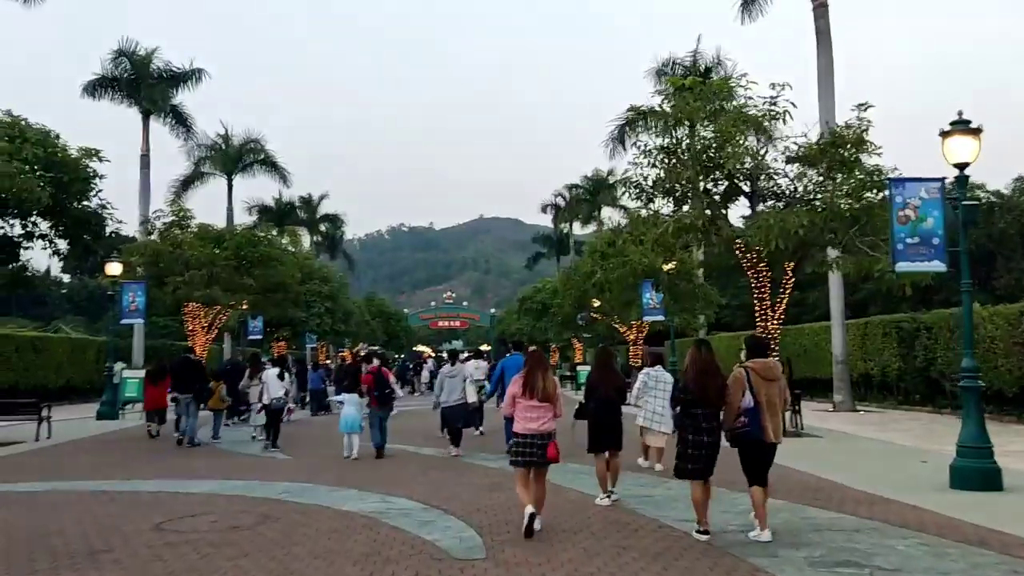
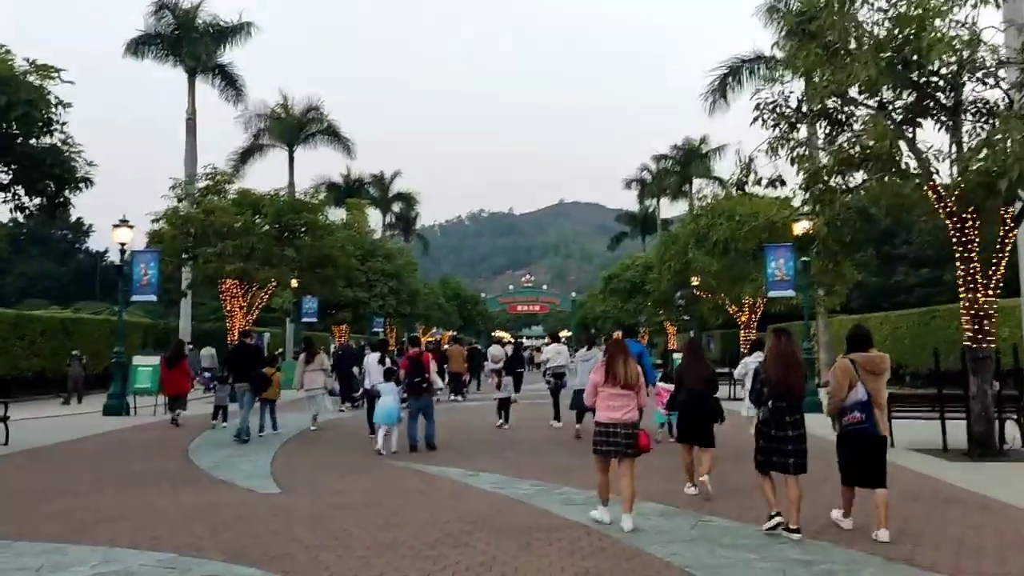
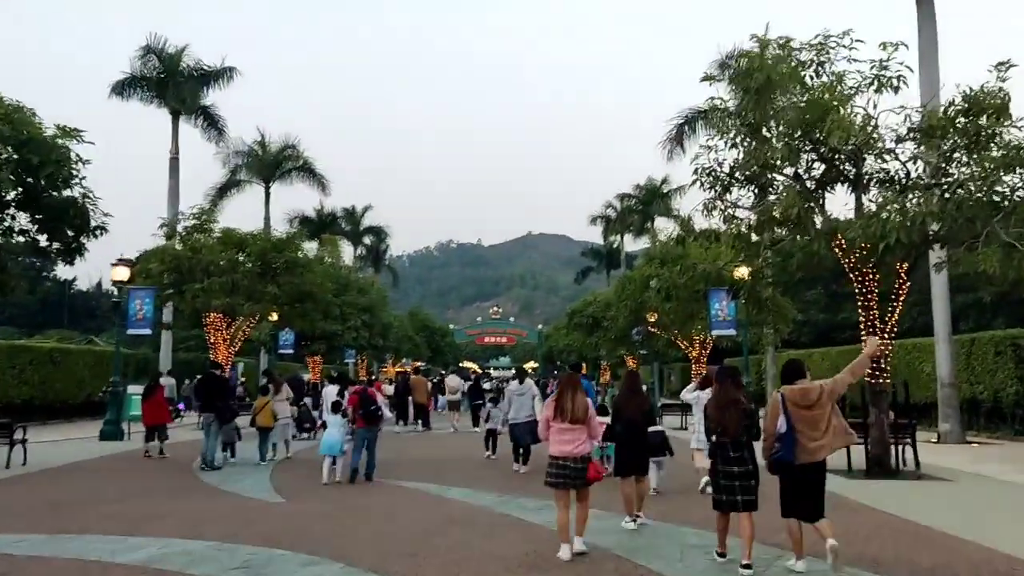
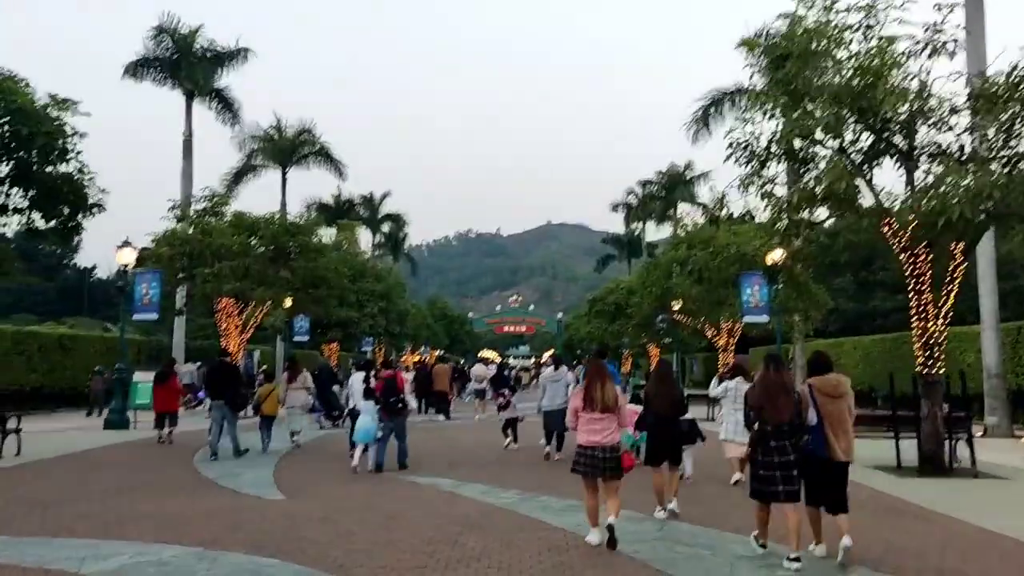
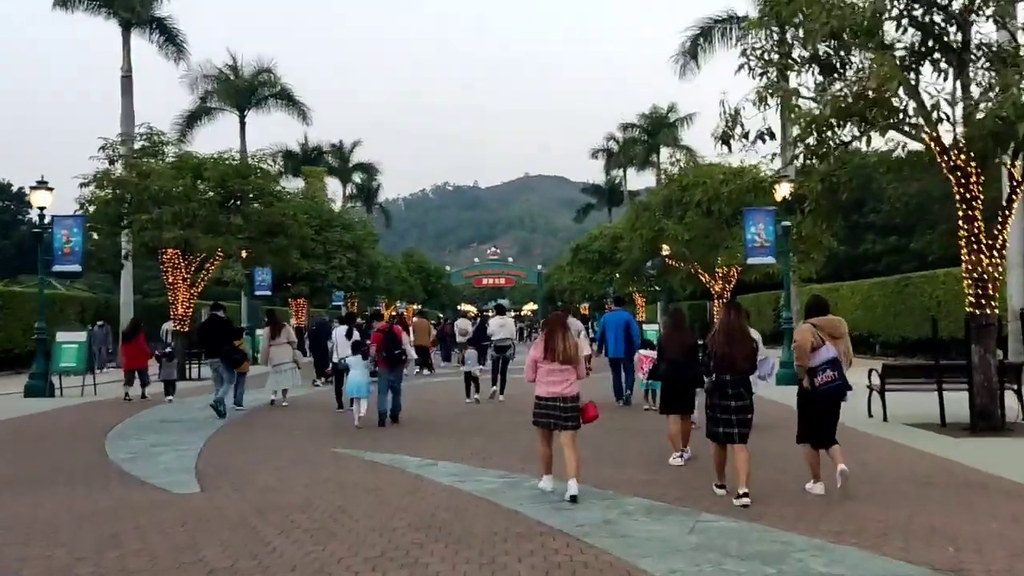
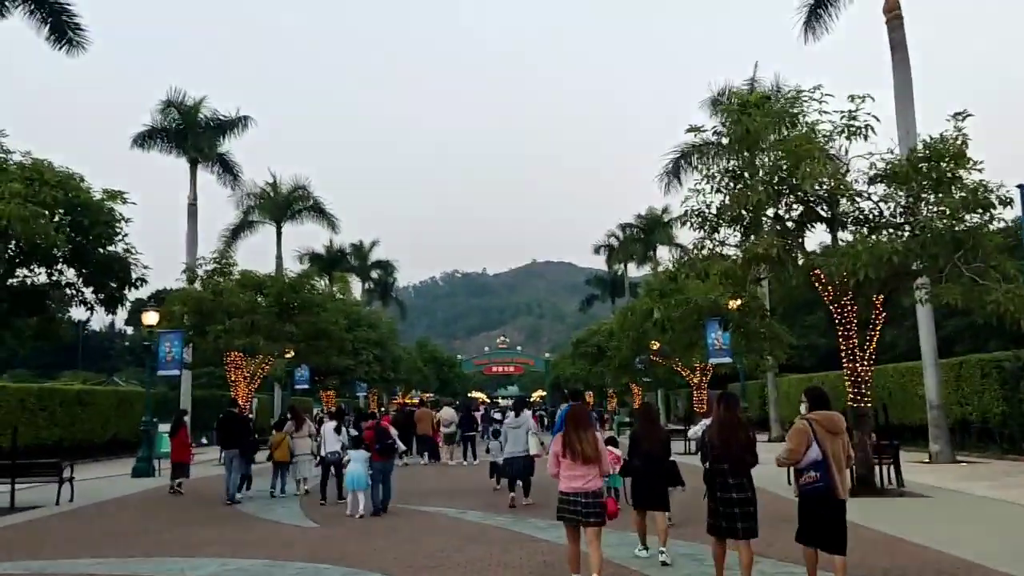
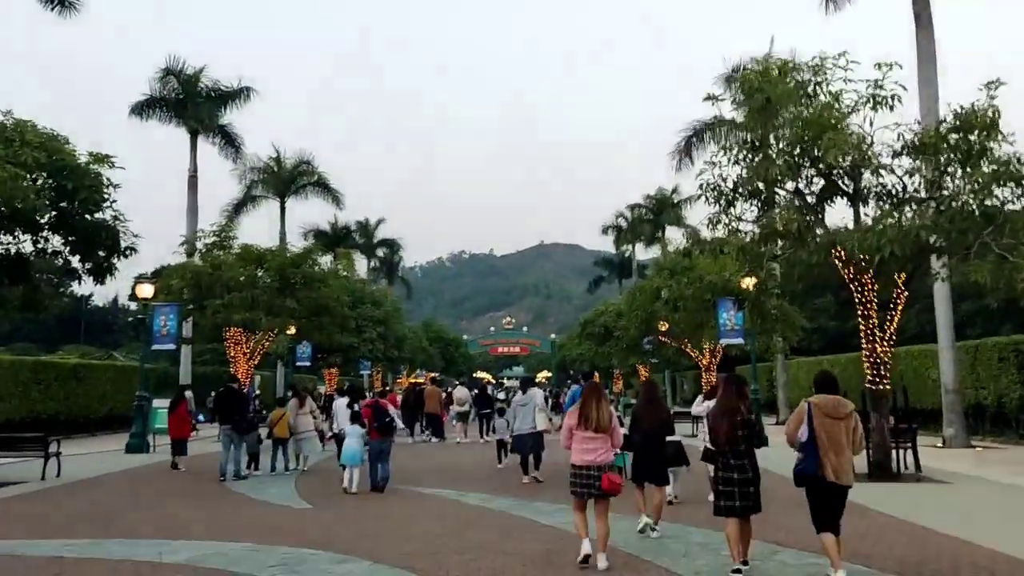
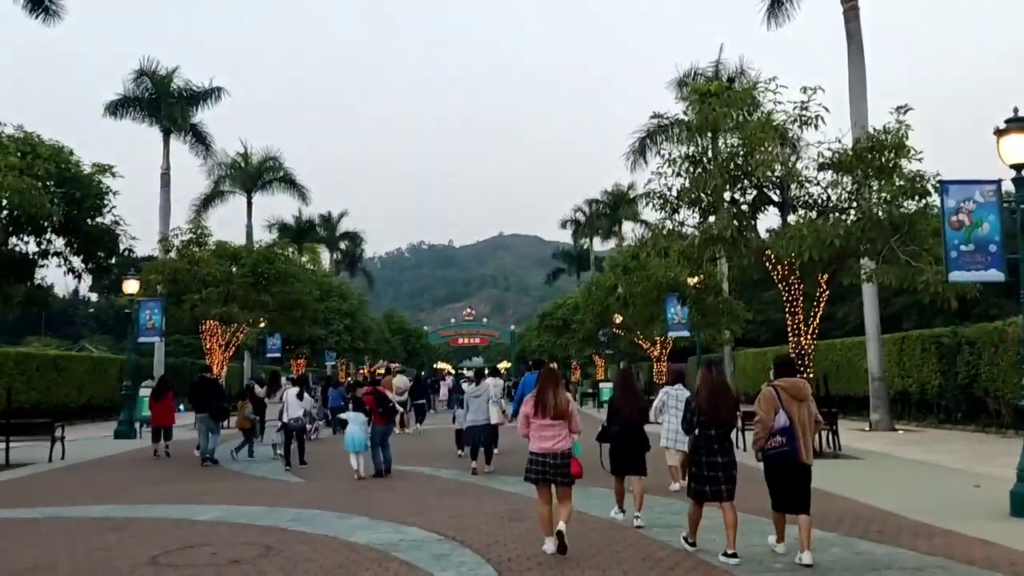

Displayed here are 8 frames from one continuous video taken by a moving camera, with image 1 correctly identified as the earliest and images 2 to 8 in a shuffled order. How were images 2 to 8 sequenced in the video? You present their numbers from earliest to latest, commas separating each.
8, 6, 7, 3, 4, 2, 5
